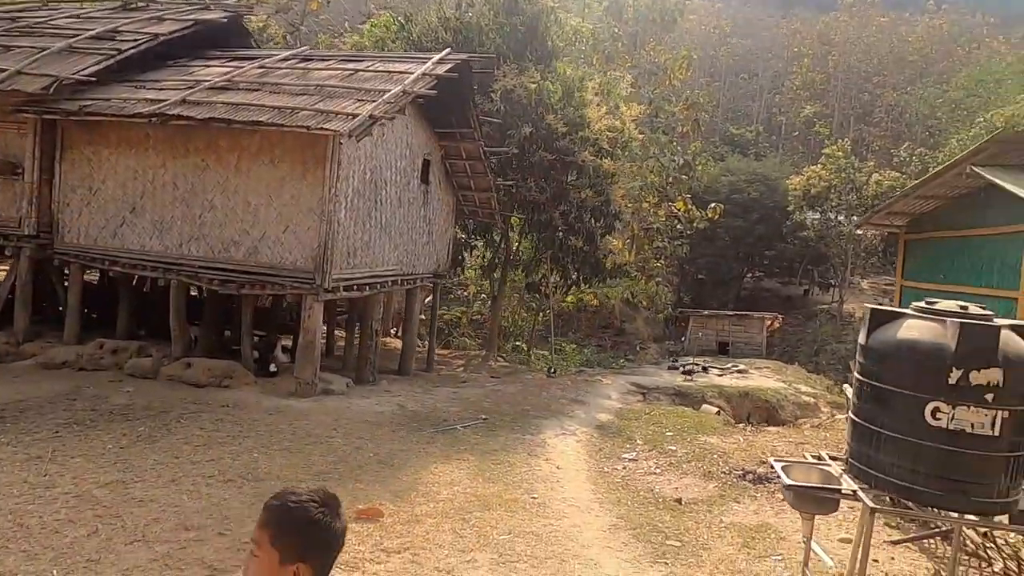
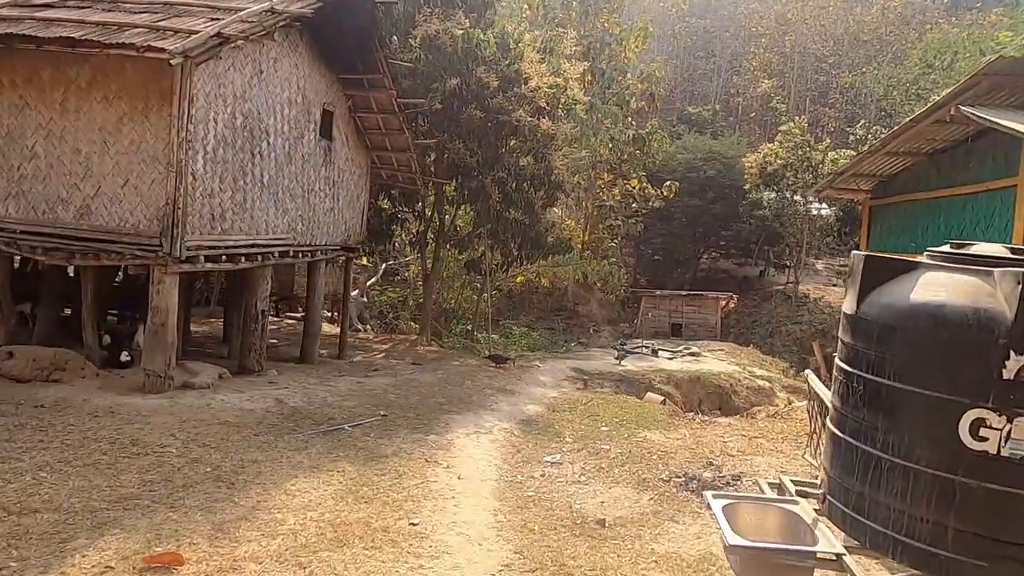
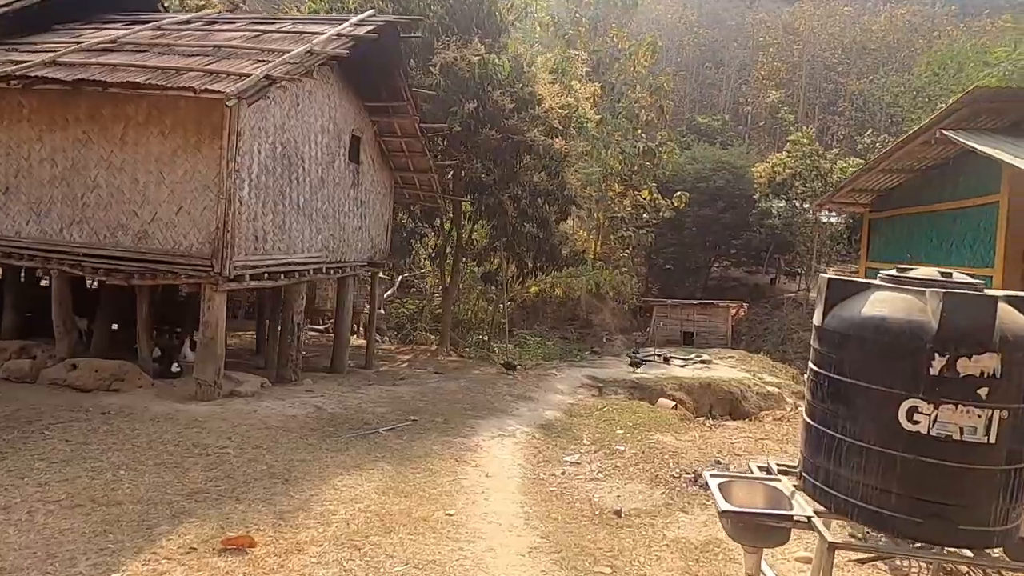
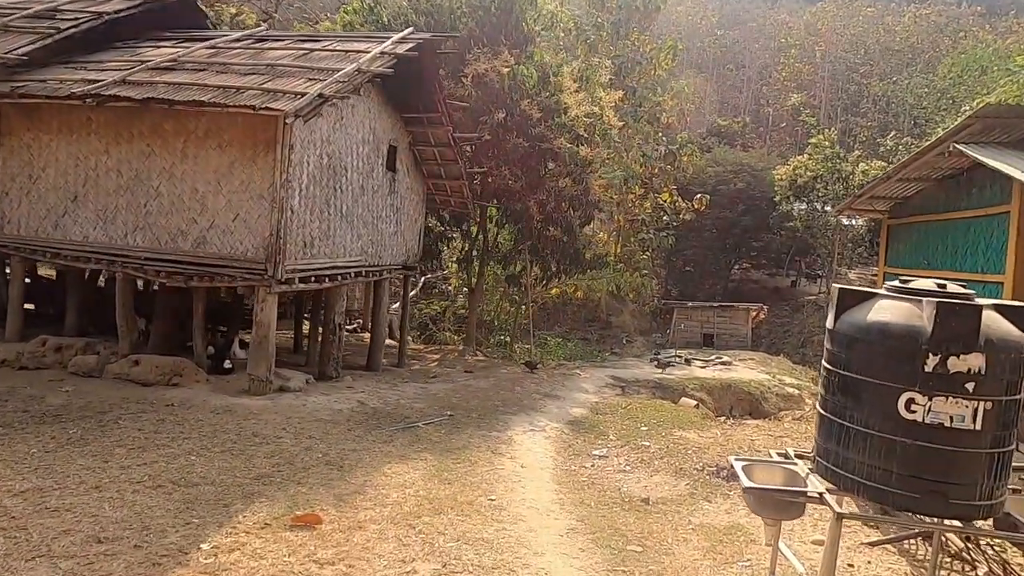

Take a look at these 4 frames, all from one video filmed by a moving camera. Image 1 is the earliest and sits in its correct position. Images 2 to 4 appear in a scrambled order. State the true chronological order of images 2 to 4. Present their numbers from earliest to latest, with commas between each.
4, 3, 2
